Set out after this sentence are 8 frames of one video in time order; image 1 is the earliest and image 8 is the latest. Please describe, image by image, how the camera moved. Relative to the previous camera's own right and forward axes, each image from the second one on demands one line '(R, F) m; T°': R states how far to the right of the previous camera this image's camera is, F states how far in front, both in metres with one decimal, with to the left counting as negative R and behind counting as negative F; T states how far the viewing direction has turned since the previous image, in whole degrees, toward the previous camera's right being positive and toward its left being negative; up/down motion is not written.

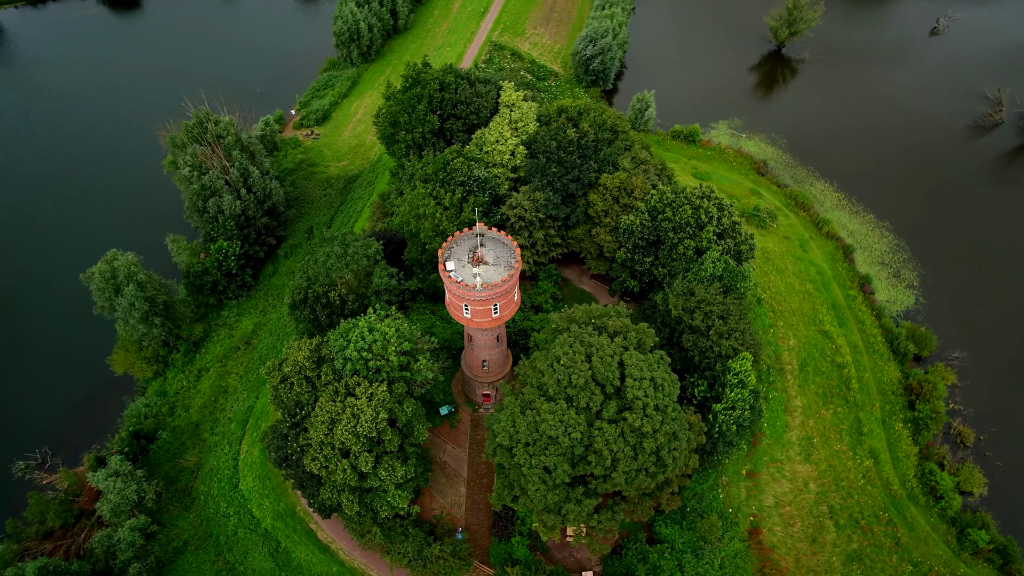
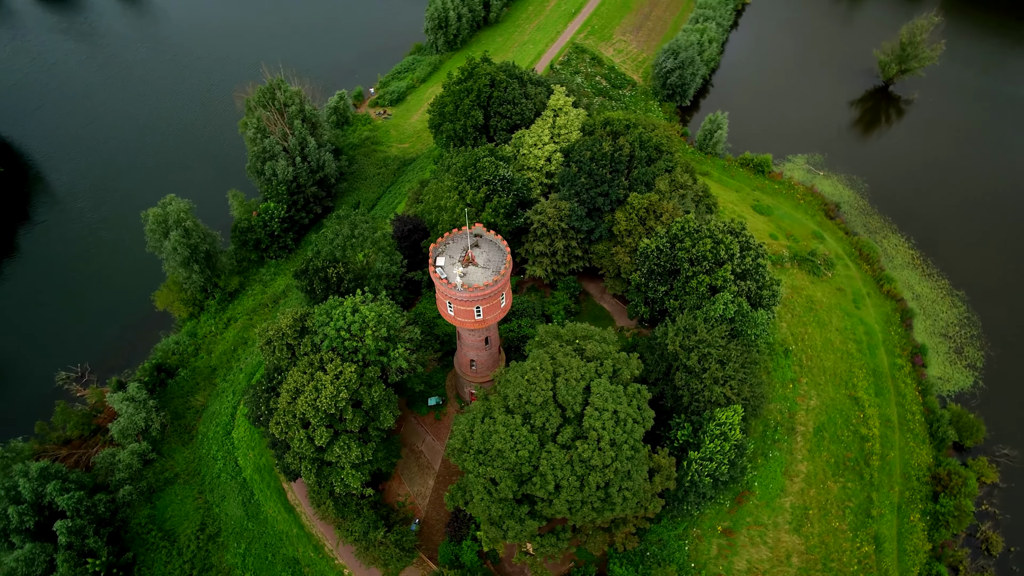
(+7.0, +1.0) m; -8°
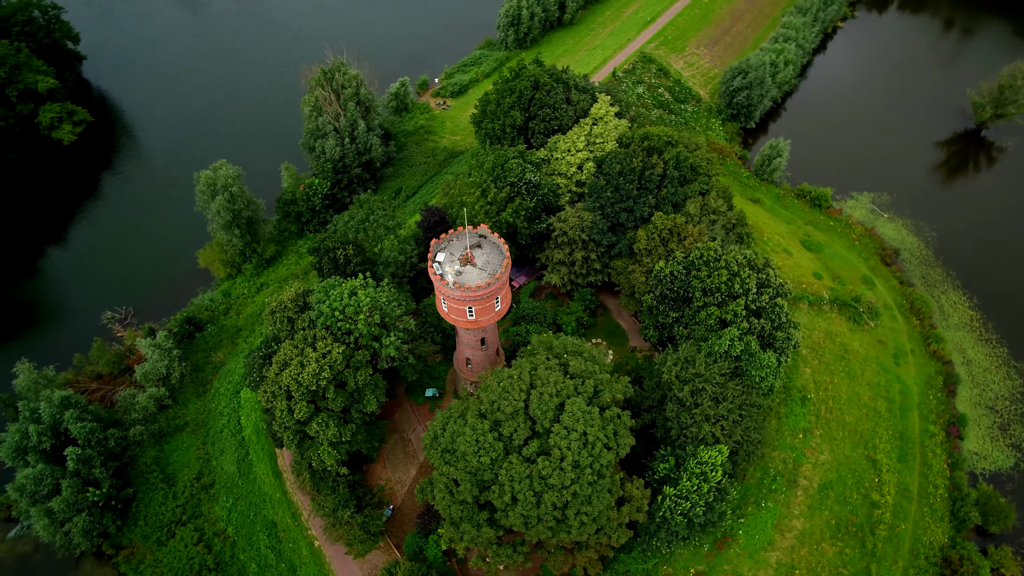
(+5.1, +0.6) m; -6°
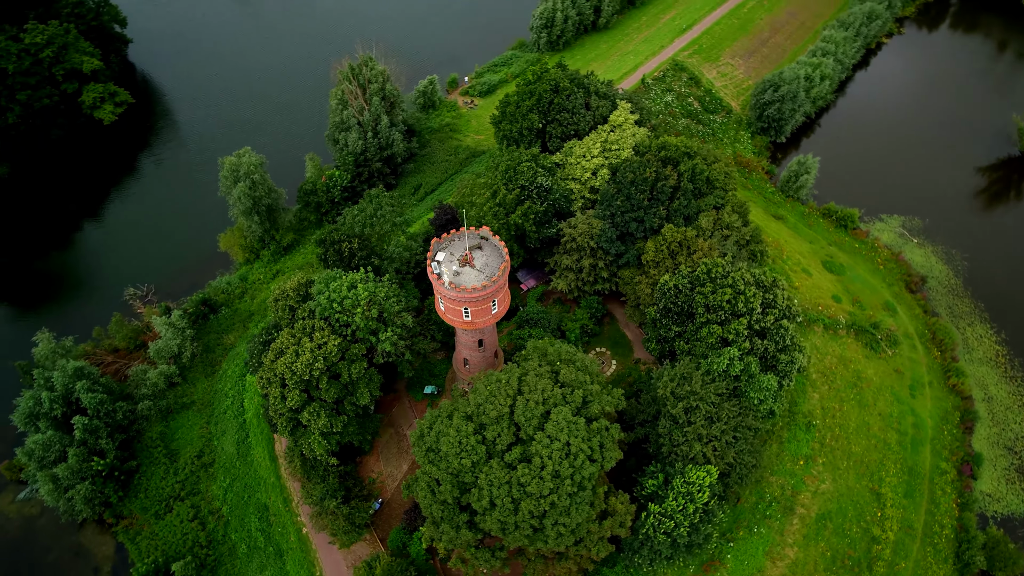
(+2.4, +0.2) m; -3°
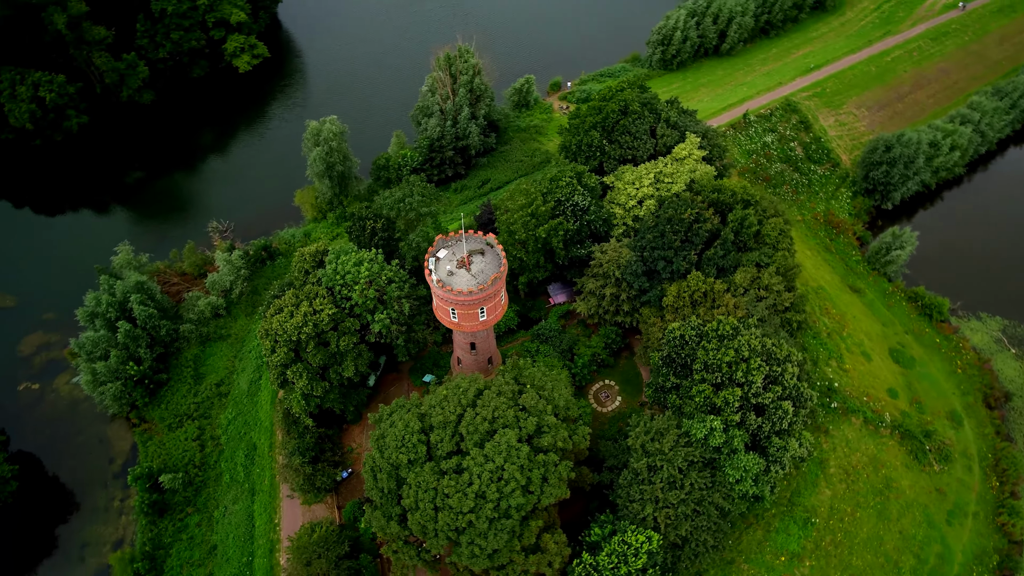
(+8.1, +1.1) m; -10°
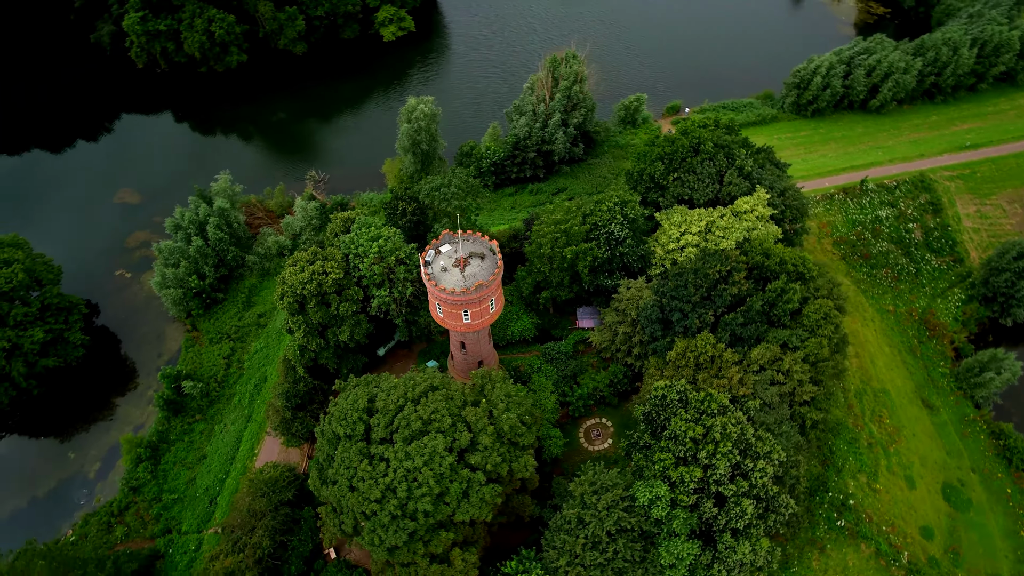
(+9.3, +1.6) m; -12°
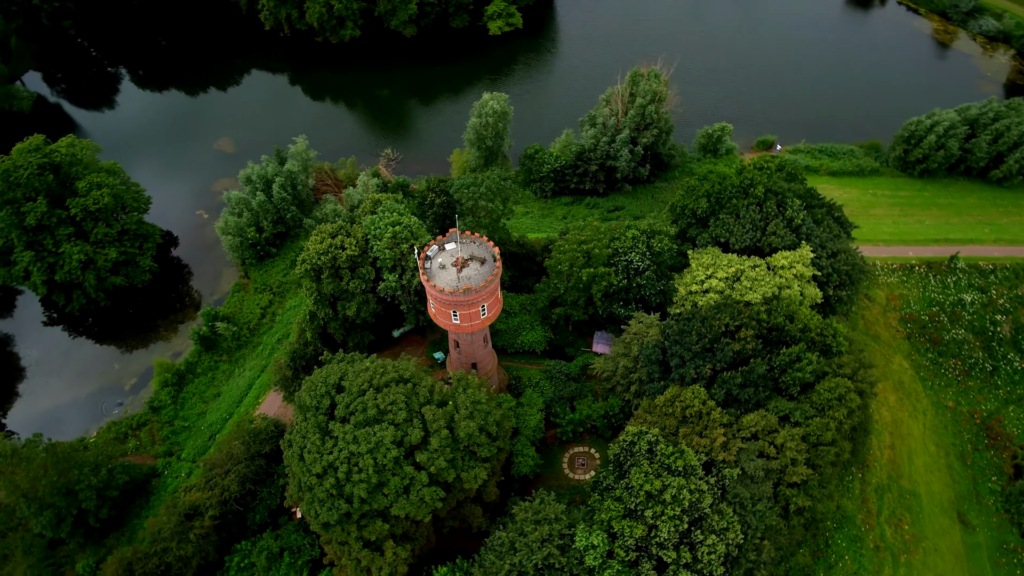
(+7.1, +1.1) m; -9°
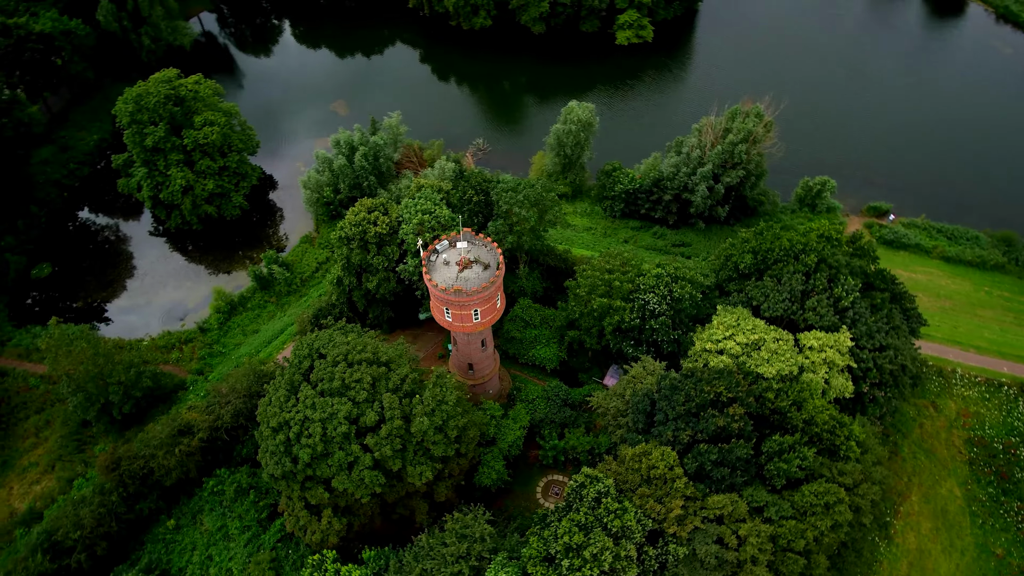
(+8.0, +1.3) m; -11°
